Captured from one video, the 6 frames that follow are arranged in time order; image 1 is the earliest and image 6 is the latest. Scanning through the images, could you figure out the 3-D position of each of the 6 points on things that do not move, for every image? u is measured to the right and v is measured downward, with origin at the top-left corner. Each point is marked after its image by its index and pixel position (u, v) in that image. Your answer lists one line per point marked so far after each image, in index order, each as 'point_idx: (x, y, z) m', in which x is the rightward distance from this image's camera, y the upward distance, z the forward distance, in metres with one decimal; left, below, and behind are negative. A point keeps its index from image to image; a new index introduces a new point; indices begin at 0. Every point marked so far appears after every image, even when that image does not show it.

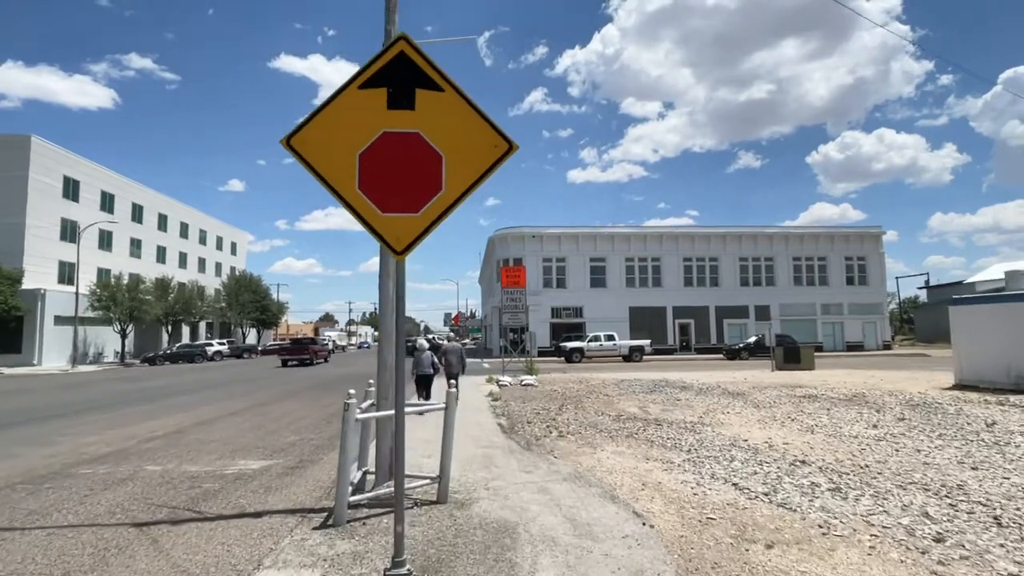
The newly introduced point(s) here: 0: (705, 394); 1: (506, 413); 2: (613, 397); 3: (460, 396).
0: (+6.2, -3.5, +18.0) m
1: (-0.2, -3.1, +14.0) m
2: (+3.2, -3.4, +17.5) m
3: (-1.7, -3.5, +18.2) m
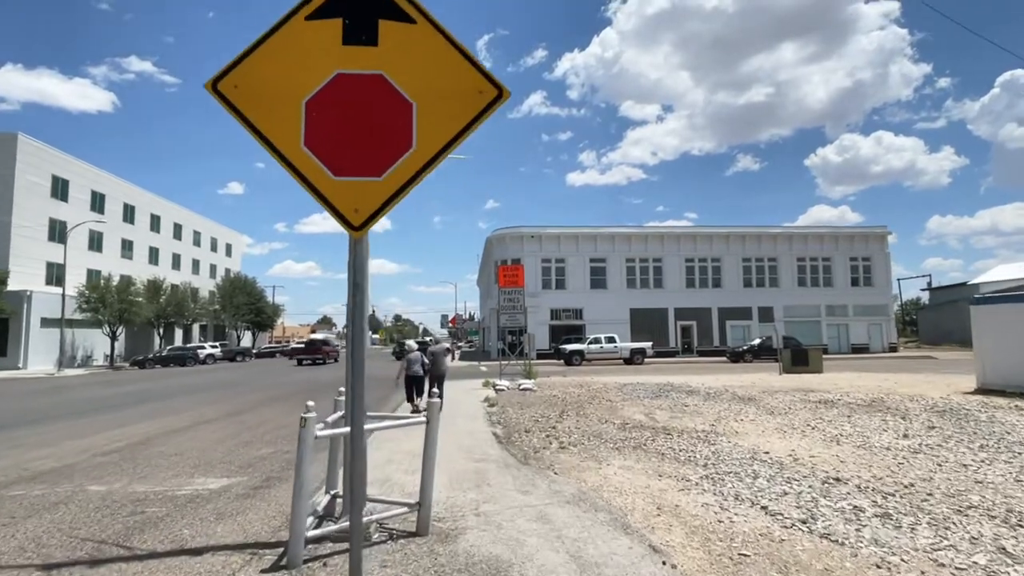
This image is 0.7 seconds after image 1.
0: (+6.2, -3.4, +17.0) m
1: (-0.2, -3.1, +13.0) m
2: (+3.1, -3.4, +16.5) m
3: (-1.7, -3.5, +17.2) m
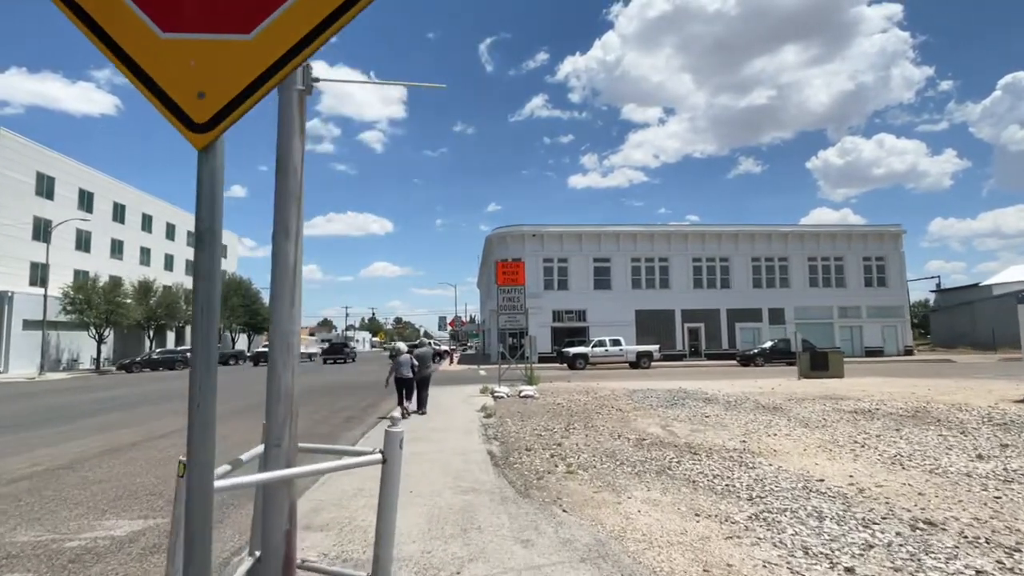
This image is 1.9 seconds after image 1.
0: (+6.2, -3.3, +15.3) m
1: (-0.3, -3.0, +11.4) m
2: (+3.1, -3.3, +14.8) m
3: (-1.7, -3.4, +15.5) m
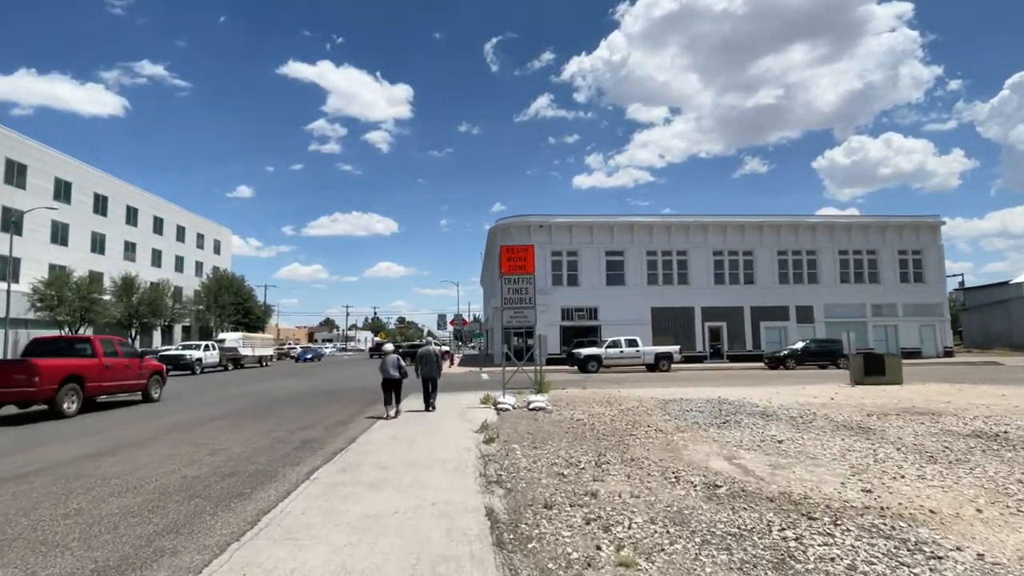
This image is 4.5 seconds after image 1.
0: (+6.3, -3.0, +11.8) m
1: (-0.1, -2.7, +7.9) m
2: (+3.2, -3.0, +11.3) m
3: (-1.6, -3.0, +12.1) m
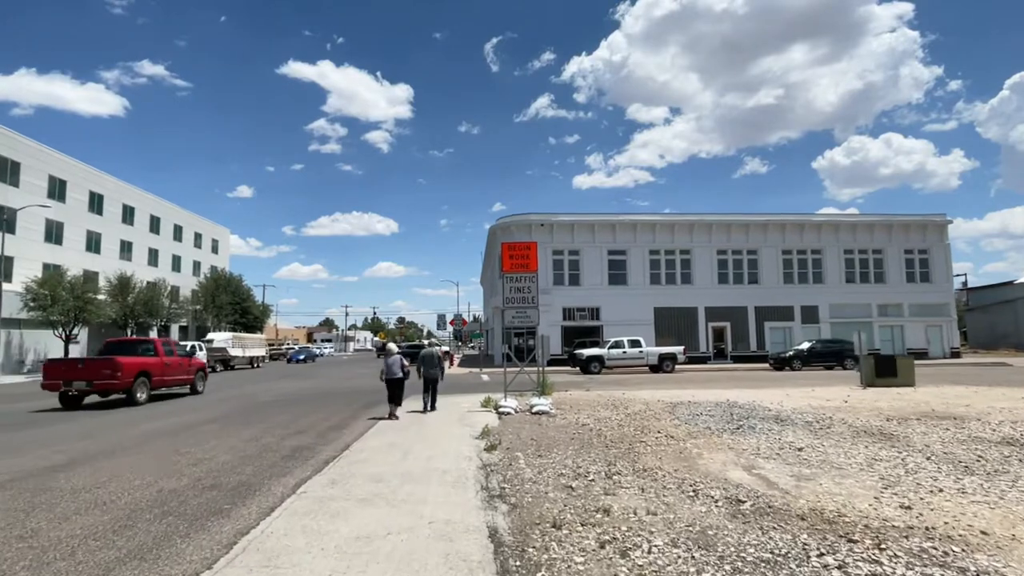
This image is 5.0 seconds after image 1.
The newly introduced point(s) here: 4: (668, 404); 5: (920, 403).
0: (+6.4, -3.0, +11.2) m
1: (-0.1, -2.6, +7.3) m
2: (+3.3, -2.9, +10.7) m
3: (-1.5, -3.0, +11.4) m
4: (+4.6, -3.4, +16.5) m
5: (+11.9, -3.3, +16.4) m
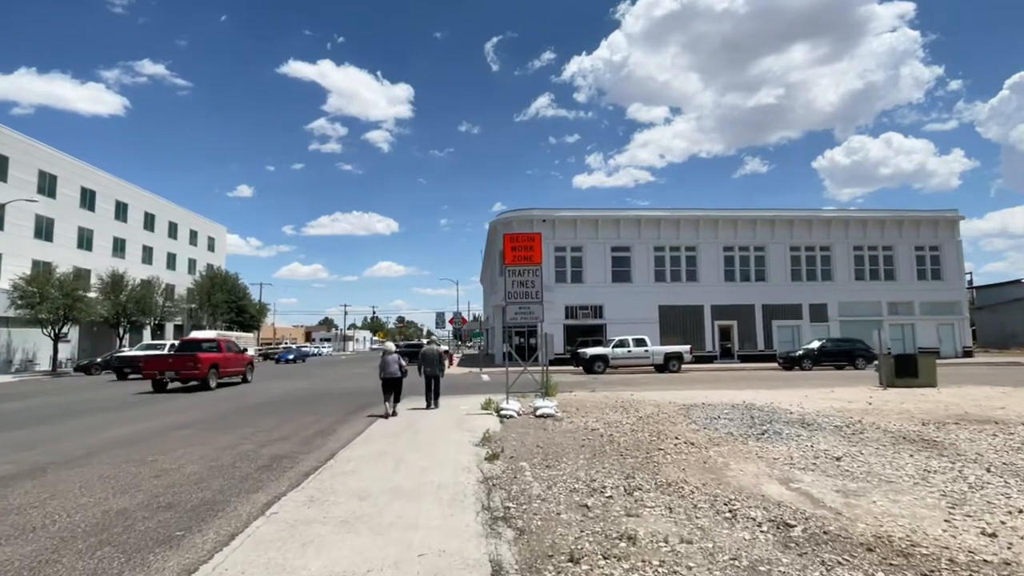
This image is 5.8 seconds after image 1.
0: (+6.5, -2.8, +10.2) m
1: (0.0, -2.5, +6.2) m
2: (+3.4, -2.8, +9.7) m
3: (-1.4, -2.8, +10.4) m
4: (+4.7, -3.3, +15.4) m
5: (+12.0, -3.2, +15.3) m
